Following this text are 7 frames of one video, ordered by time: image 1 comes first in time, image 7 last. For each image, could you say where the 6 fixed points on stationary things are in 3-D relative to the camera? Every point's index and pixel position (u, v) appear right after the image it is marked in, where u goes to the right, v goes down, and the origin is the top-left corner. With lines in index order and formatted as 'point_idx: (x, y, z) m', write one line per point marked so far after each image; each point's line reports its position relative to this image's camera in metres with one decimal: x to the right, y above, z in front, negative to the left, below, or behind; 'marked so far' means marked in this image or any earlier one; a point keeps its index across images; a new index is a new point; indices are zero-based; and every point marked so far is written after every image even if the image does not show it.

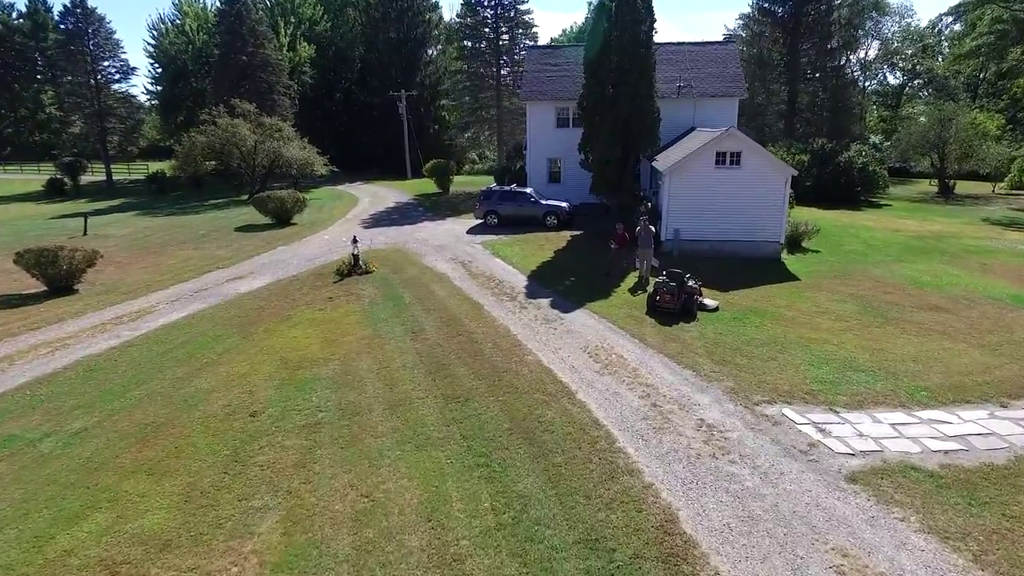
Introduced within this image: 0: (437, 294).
0: (-2.0, -0.2, +16.6) m
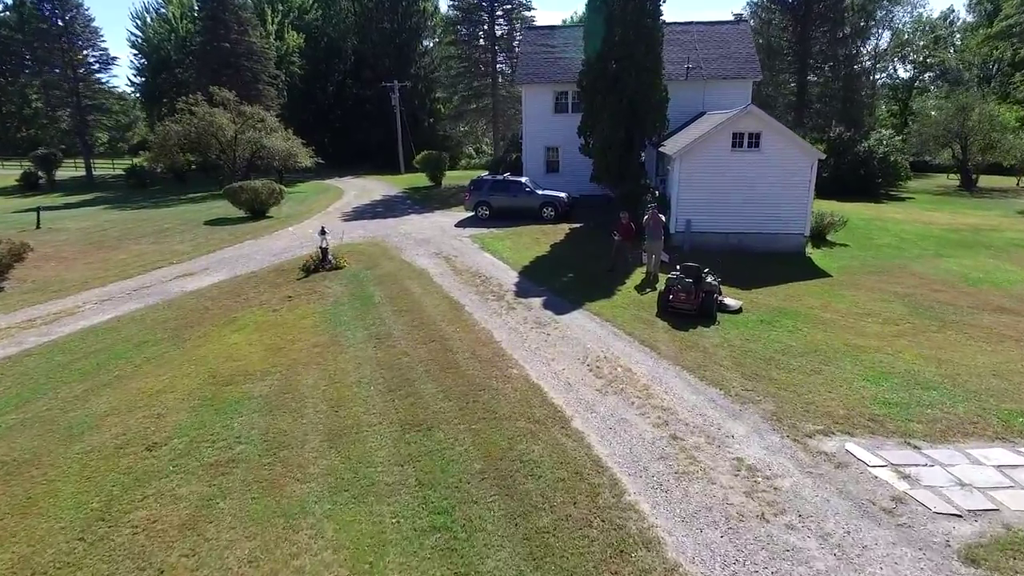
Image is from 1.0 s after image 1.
0: (-2.3, -0.1, +14.3) m
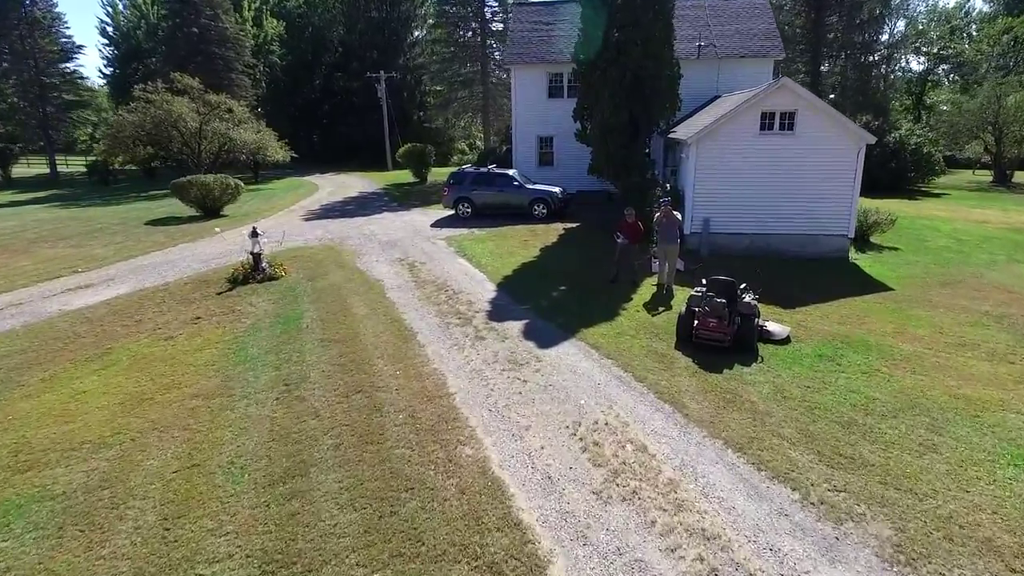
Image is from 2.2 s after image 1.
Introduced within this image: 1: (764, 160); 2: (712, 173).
0: (-2.8, -0.4, +11.0) m
1: (+6.3, +3.2, +15.4) m
2: (+5.1, +2.9, +15.7) m
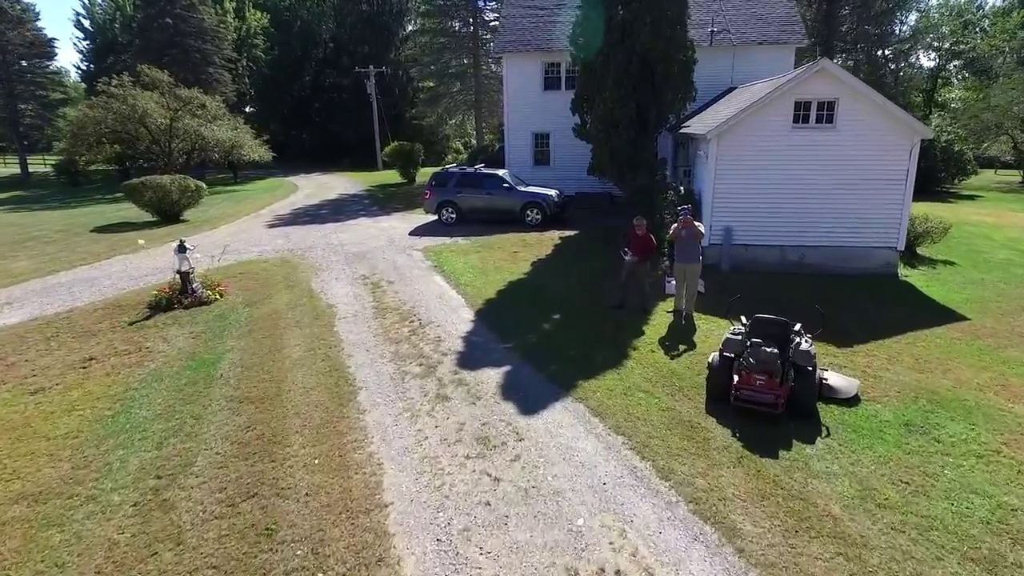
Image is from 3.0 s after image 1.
0: (-3.1, -0.9, +8.5) m
1: (+6.0, +2.7, +12.9) m
2: (+4.8, +2.5, +13.2) m
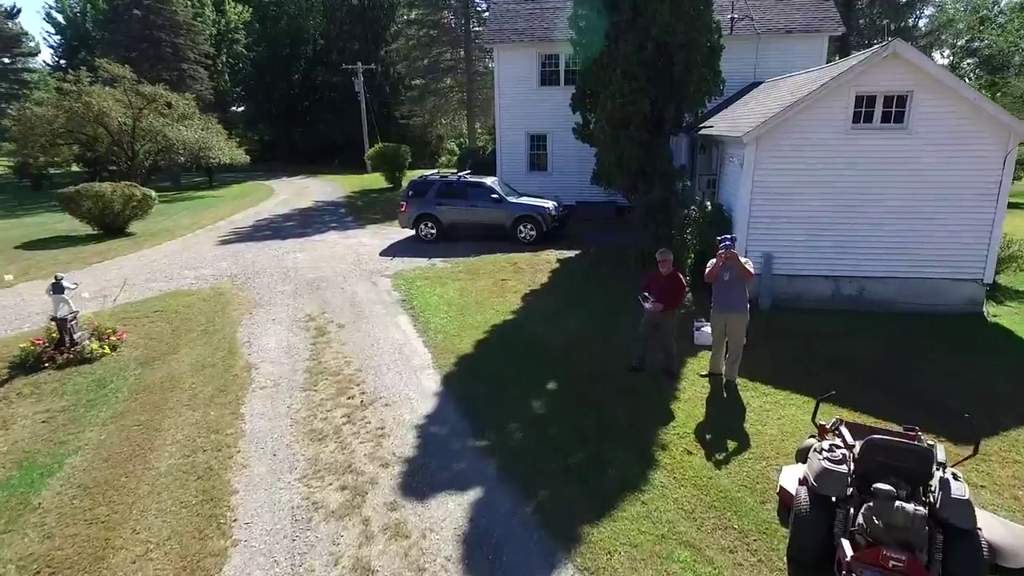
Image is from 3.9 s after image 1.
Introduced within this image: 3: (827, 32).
0: (-3.4, -1.6, +5.8) m
1: (+5.7, +2.0, +10.2) m
2: (+4.5, +1.7, +10.5) m
3: (+9.2, +7.5, +17.9) m
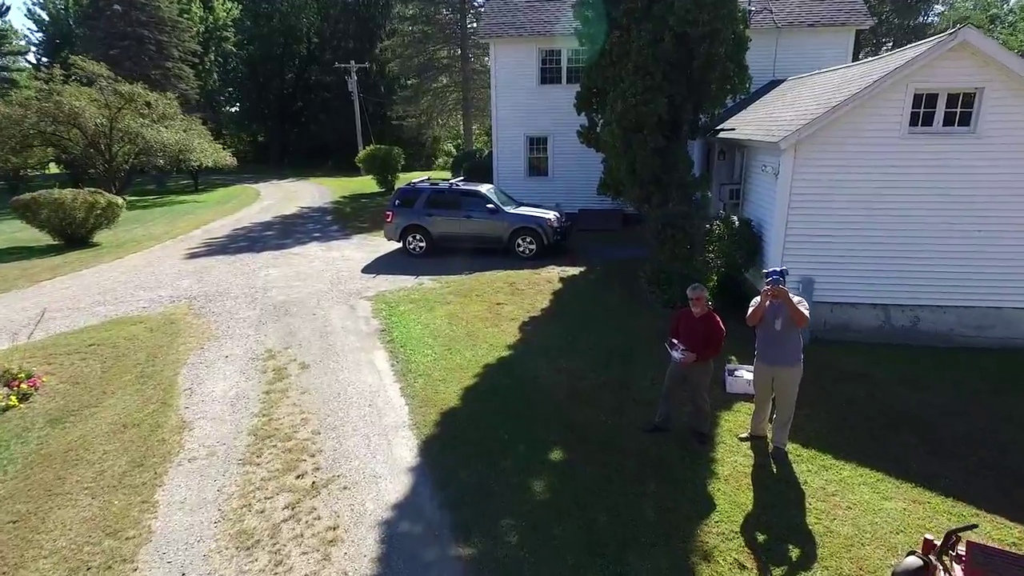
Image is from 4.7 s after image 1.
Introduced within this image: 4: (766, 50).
0: (-3.4, -2.1, +4.3) m
1: (+5.7, +1.6, +8.7) m
2: (+4.5, +1.3, +9.0) m
3: (+9.1, +7.0, +16.4) m
4: (+7.0, +6.6, +16.9) m
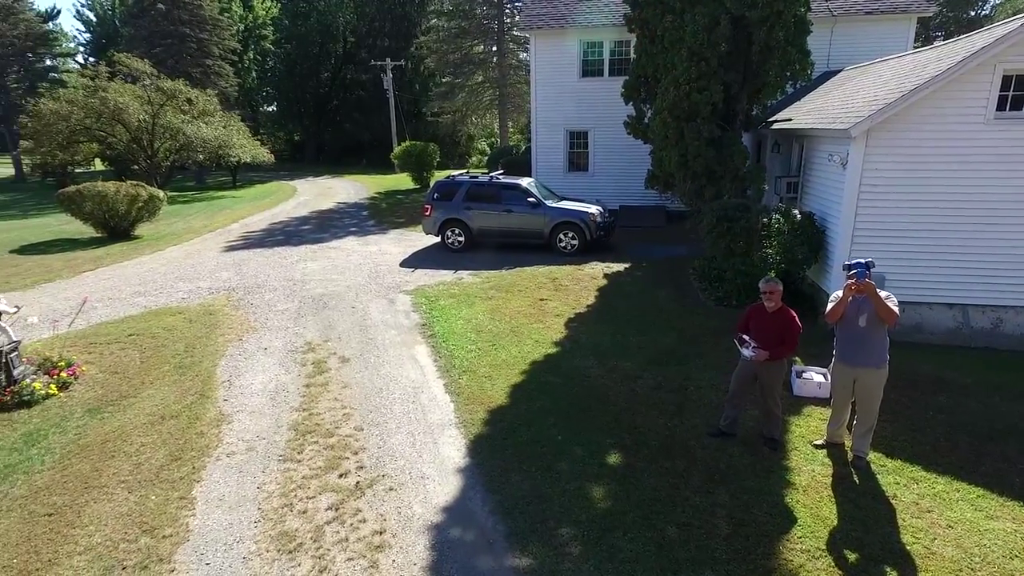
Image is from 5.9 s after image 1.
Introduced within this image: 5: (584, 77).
0: (-3.0, -1.9, +4.0) m
1: (+6.3, +1.6, +8.0) m
2: (+5.2, +1.3, +8.4) m
3: (+10.2, +7.0, +15.6) m
4: (+8.1, +6.6, +16.2) m
5: (+2.1, +6.3, +18.2) m
